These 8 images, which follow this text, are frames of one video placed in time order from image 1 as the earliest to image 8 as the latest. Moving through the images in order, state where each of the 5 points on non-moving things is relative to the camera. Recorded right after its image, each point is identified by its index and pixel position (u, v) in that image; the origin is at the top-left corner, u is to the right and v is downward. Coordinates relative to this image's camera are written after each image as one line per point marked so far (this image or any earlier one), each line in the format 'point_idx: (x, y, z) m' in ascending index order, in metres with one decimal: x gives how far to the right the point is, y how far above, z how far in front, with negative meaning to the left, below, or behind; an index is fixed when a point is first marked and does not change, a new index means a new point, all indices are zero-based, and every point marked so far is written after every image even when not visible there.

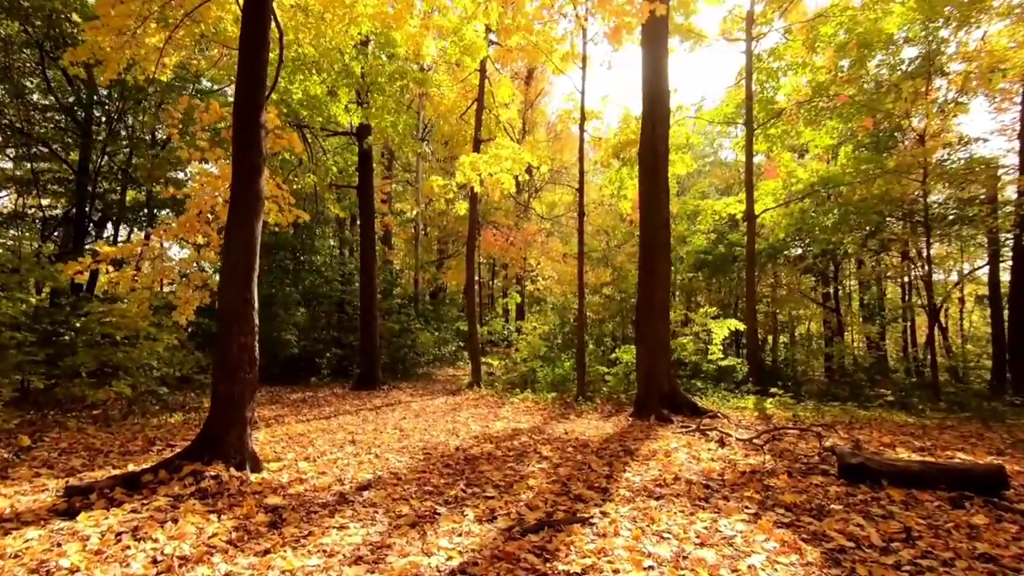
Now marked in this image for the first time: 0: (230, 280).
0: (-2.6, +0.1, +4.7) m
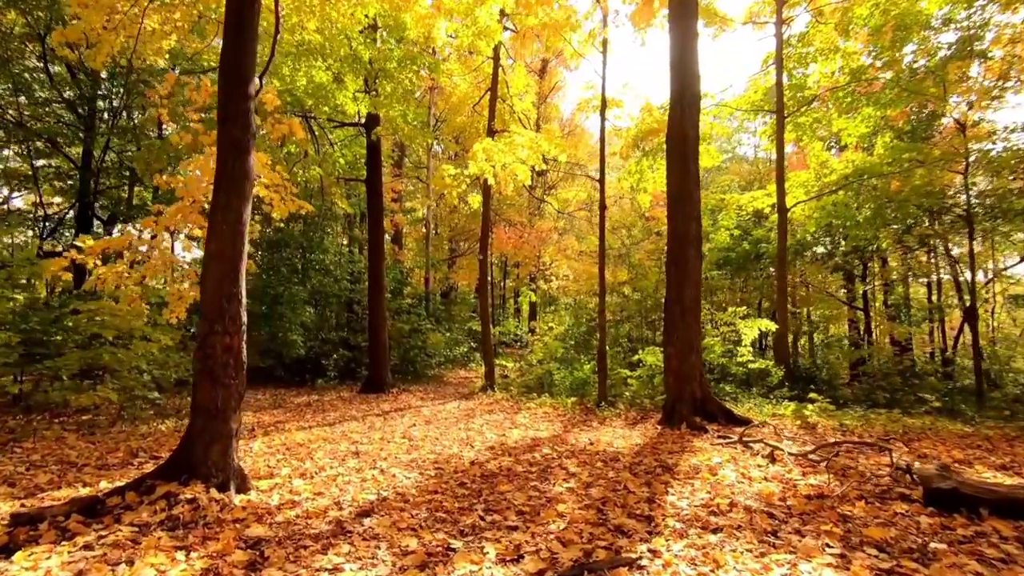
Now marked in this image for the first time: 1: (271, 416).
0: (-2.4, +0.1, +4.1) m
1: (-4.0, -2.1, +8.5) m
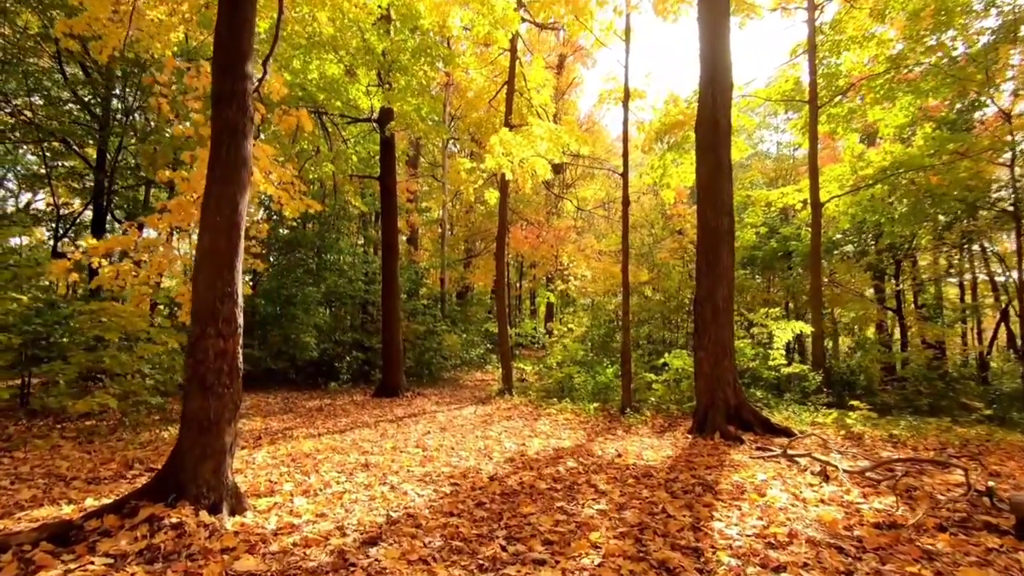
0: (-2.2, +0.1, +3.7) m
1: (-3.7, -2.1, +8.2) m
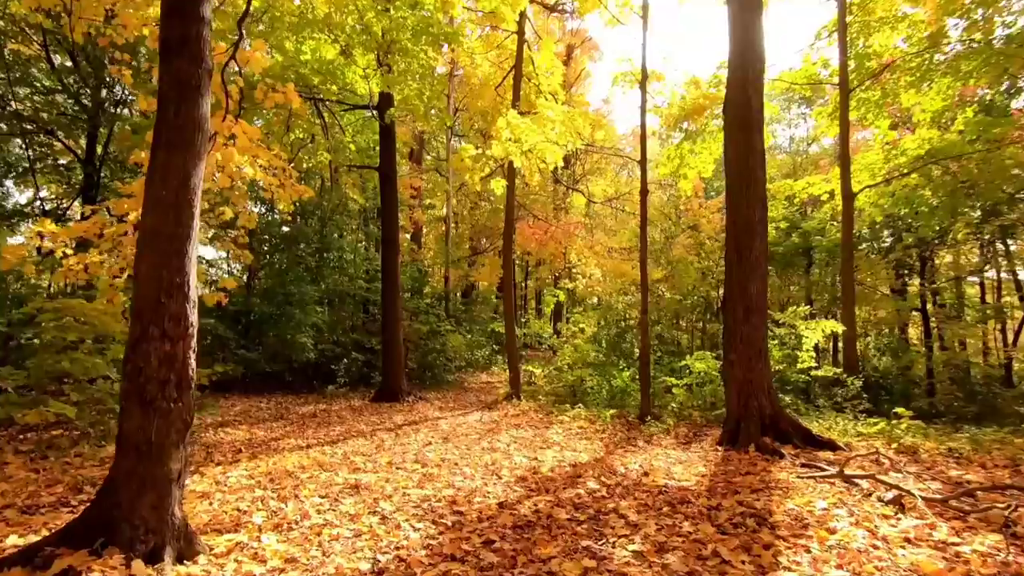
0: (-2.1, +0.2, +3.0) m
1: (-3.5, -2.0, +7.5) m
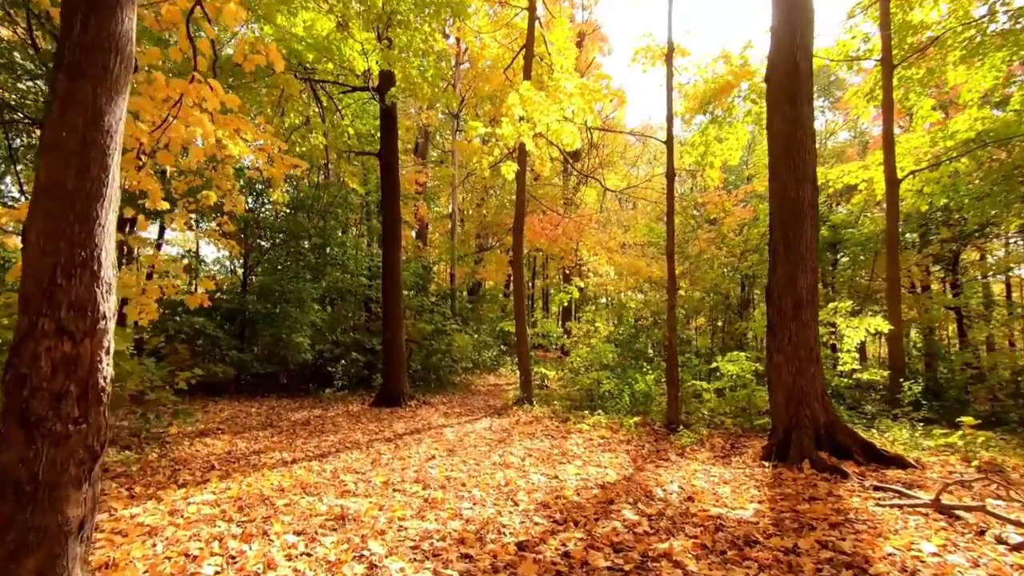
0: (-2.0, +0.3, +2.2) m
1: (-3.3, -2.0, +6.6) m
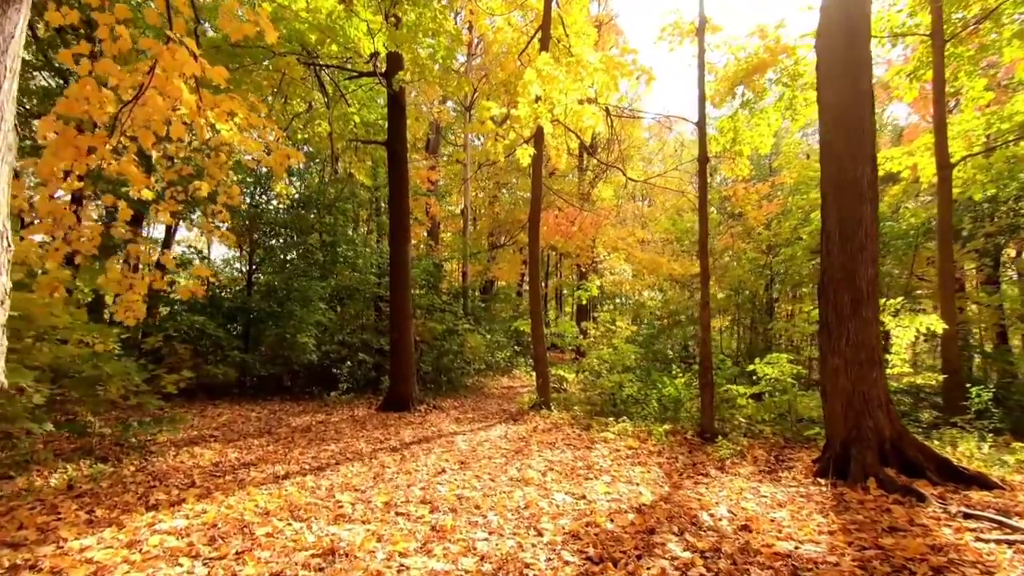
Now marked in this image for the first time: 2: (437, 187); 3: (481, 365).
0: (-1.9, +0.4, +1.6) m
1: (-3.1, -1.9, +6.1) m
2: (-2.6, +3.5, +17.9) m
3: (-0.8, -2.1, +14.0) m
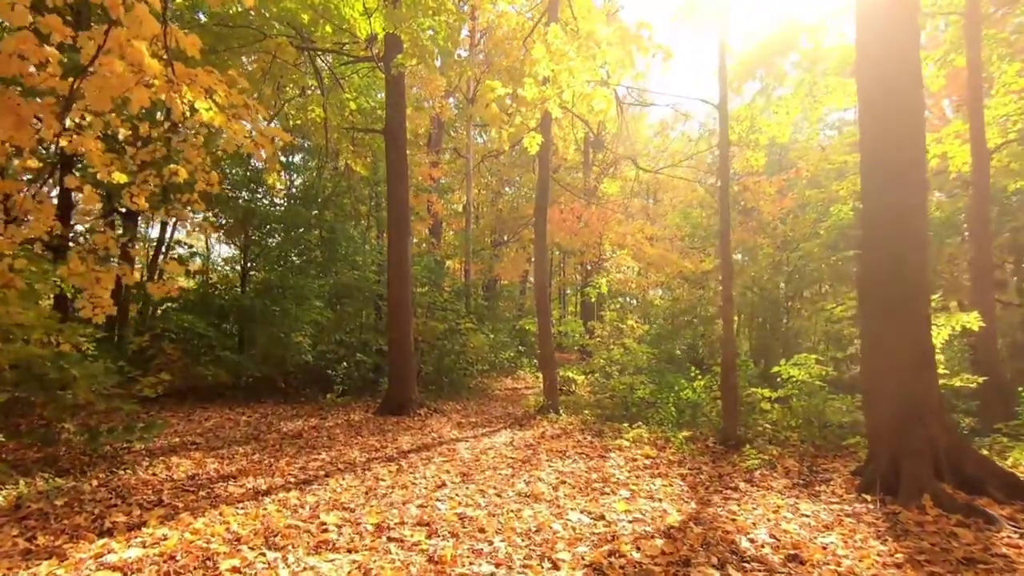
0: (-1.8, +0.4, +1.0) m
1: (-3.0, -1.8, +5.5) m
2: (-2.5, +3.6, +17.3) m
3: (-0.7, -2.0, +13.4) m
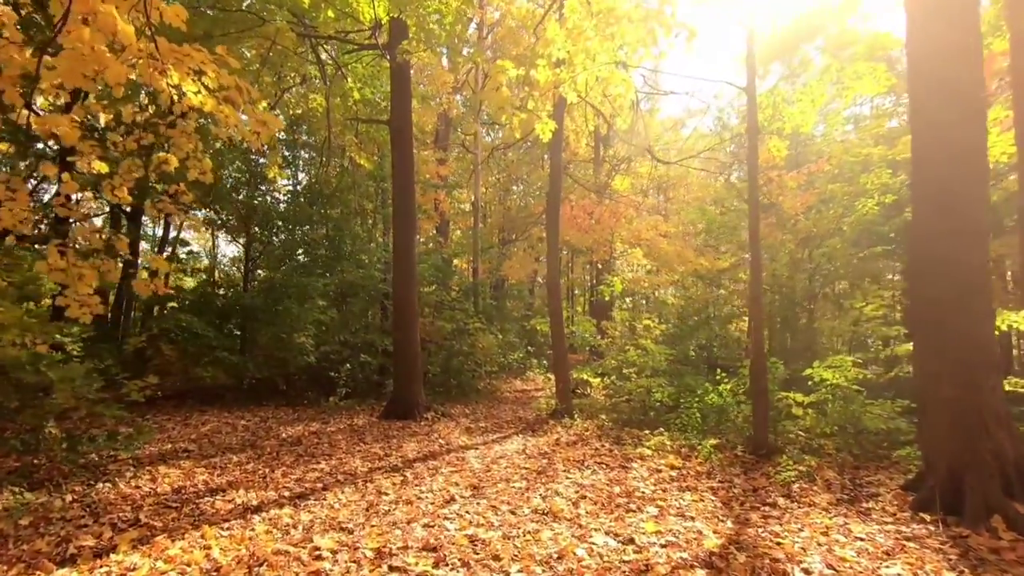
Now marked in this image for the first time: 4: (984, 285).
0: (-1.7, +0.5, +0.6) m
1: (-2.9, -1.8, +5.1) m
2: (-2.2, +3.6, +16.9) m
3: (-0.5, -2.0, +13.0) m
4: (+3.9, +0.1, +4.2) m
